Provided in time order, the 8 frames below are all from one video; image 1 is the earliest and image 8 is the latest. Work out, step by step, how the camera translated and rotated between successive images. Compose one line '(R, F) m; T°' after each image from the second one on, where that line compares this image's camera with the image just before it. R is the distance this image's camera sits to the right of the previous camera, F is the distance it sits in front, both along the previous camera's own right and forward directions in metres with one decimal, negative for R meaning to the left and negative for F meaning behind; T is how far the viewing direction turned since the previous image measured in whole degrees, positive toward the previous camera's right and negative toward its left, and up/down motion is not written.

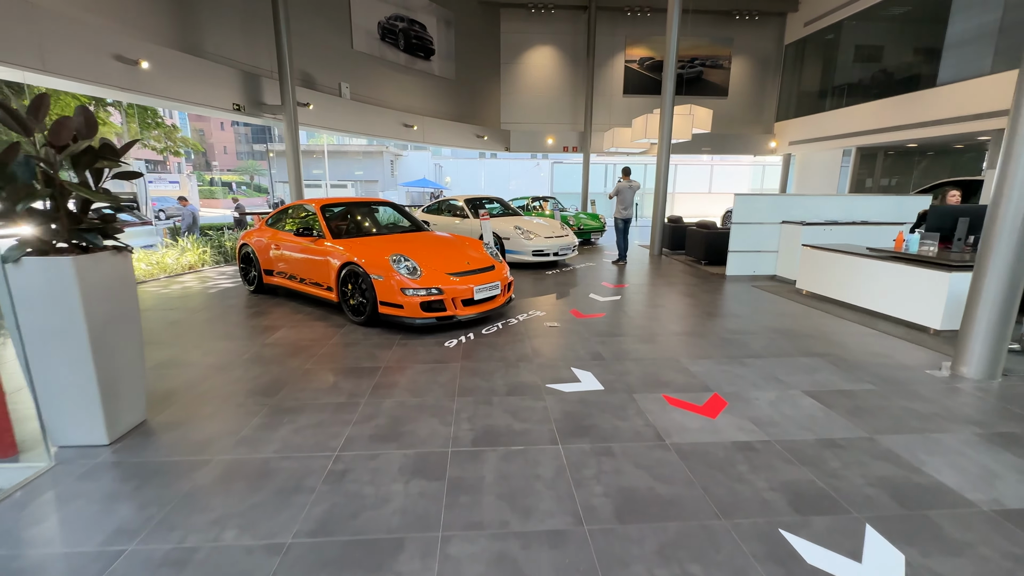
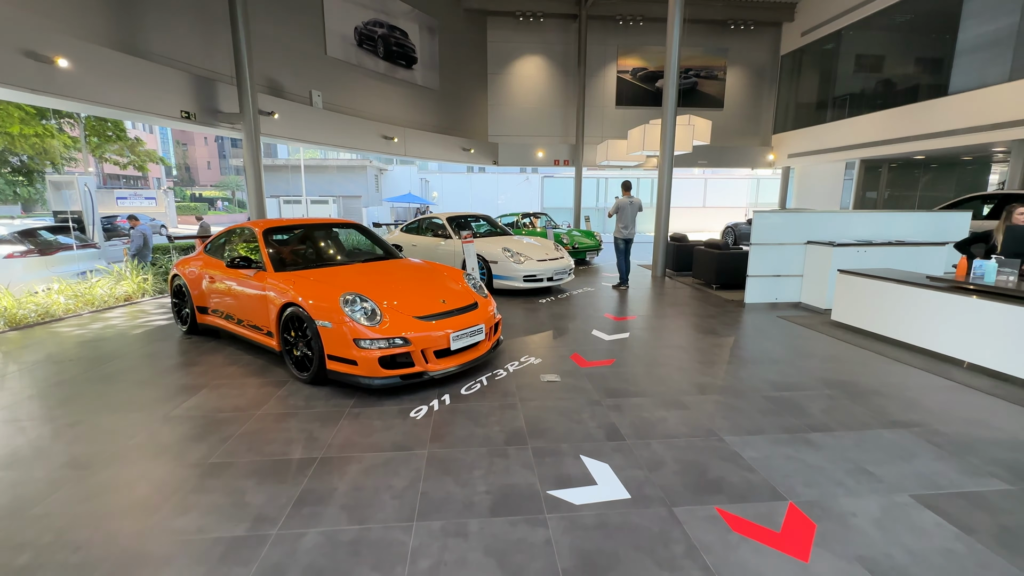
(0.0, +0.8) m; +1°
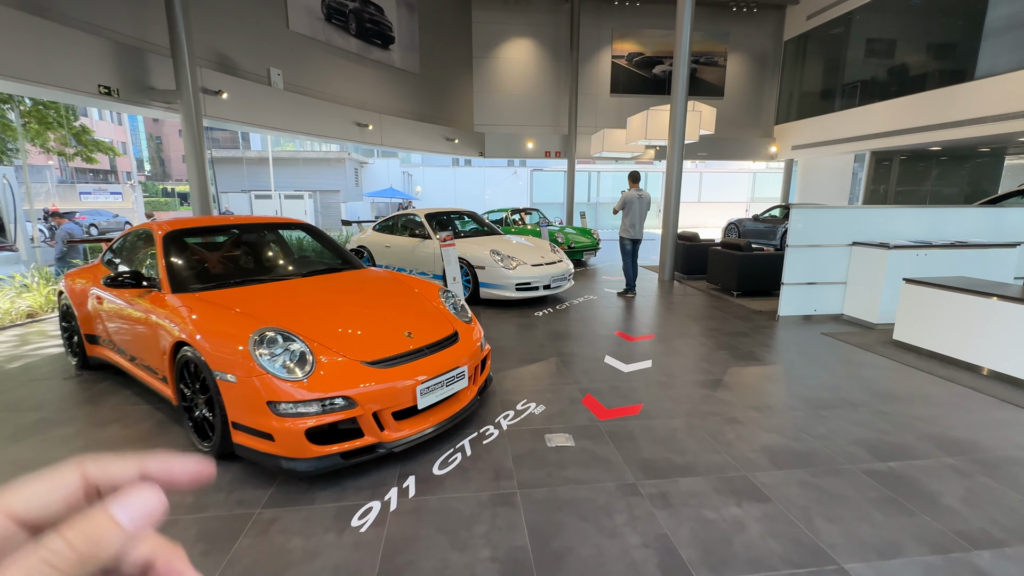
(0.0, +0.9) m; +2°
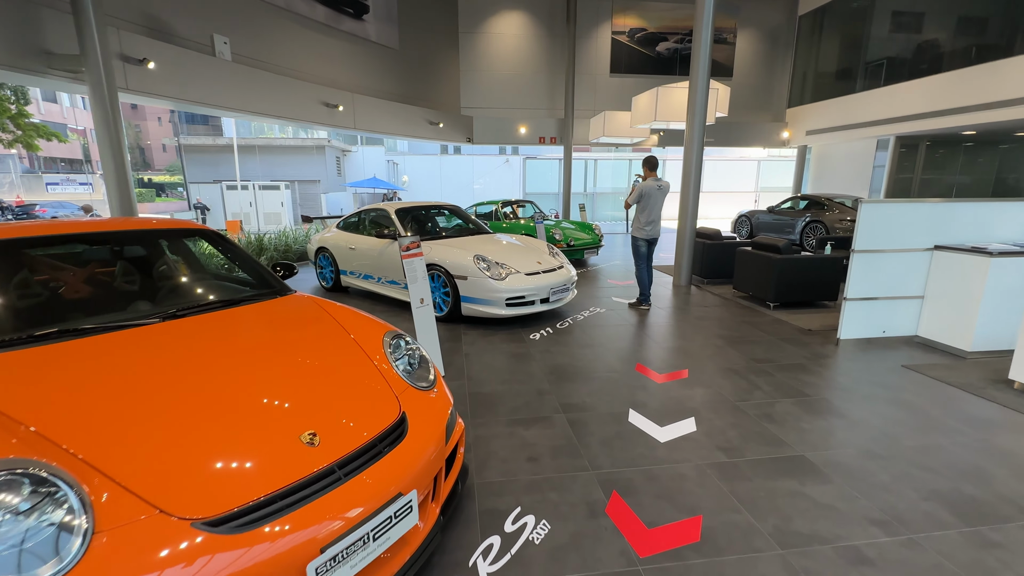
(0.0, +1.0) m; +1°
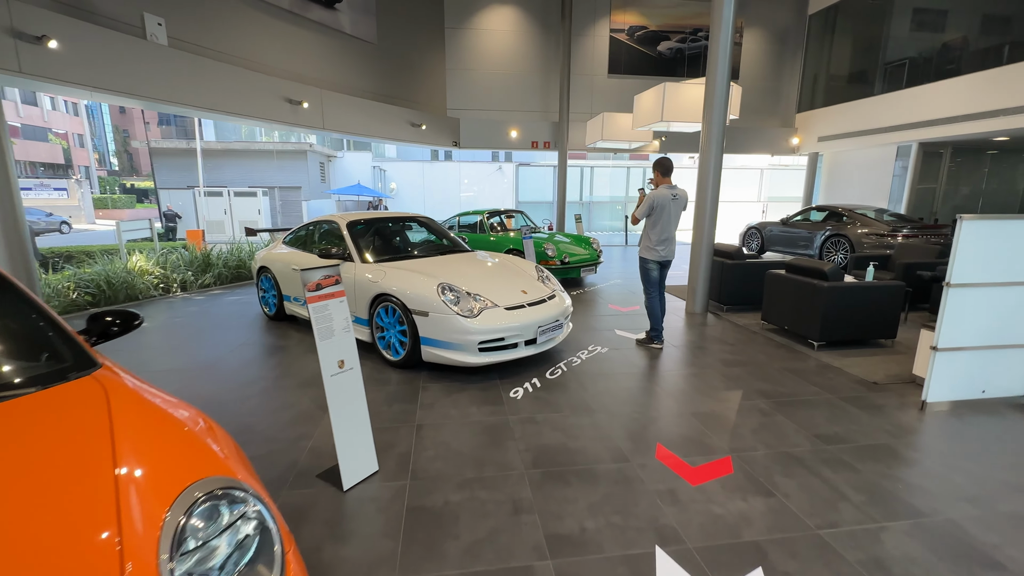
(+0.1, +1.0) m; +1°
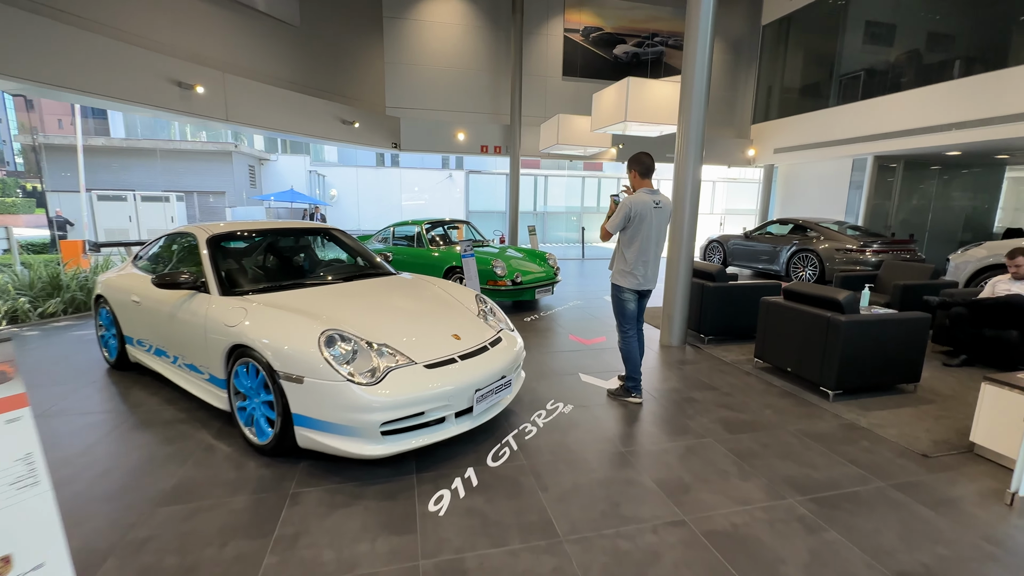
(+0.2, +1.0) m; +6°
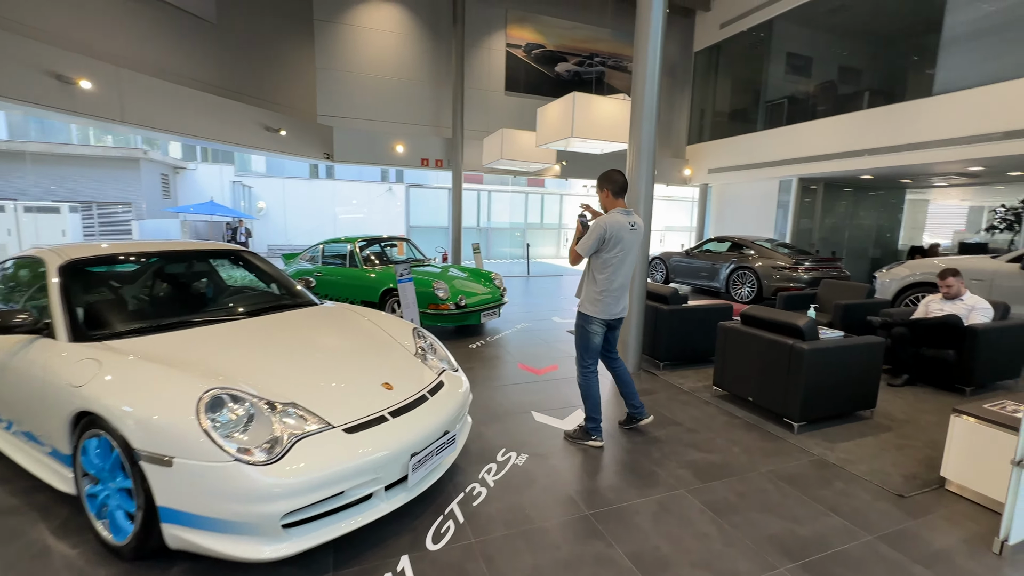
(0.0, +0.4) m; +7°
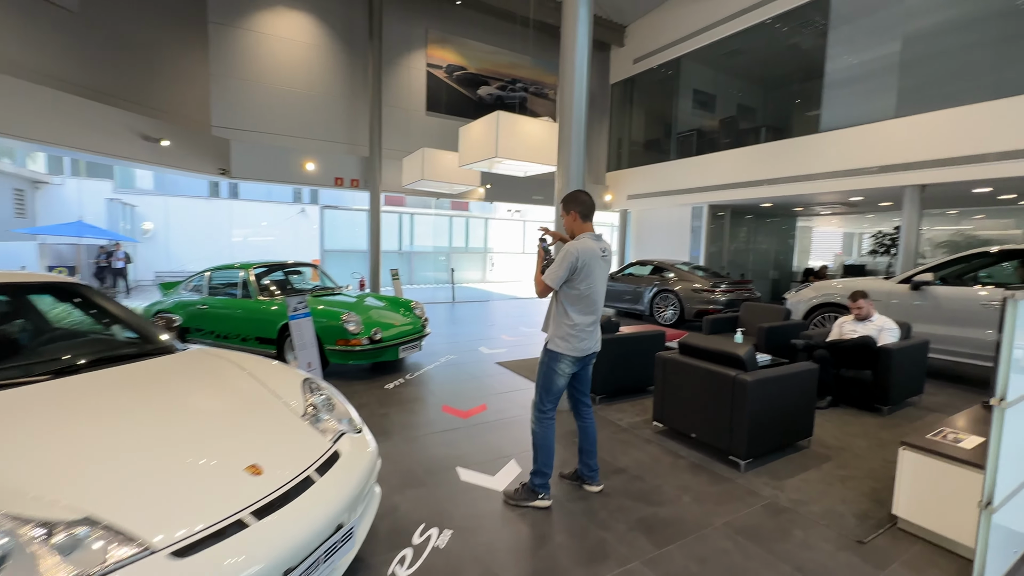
(0.0, +0.4) m; +9°
